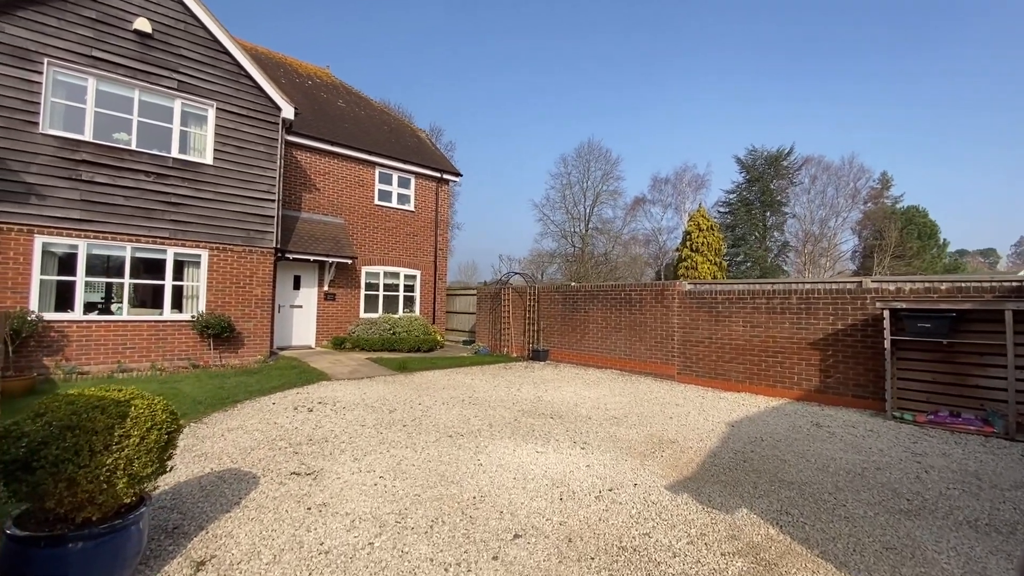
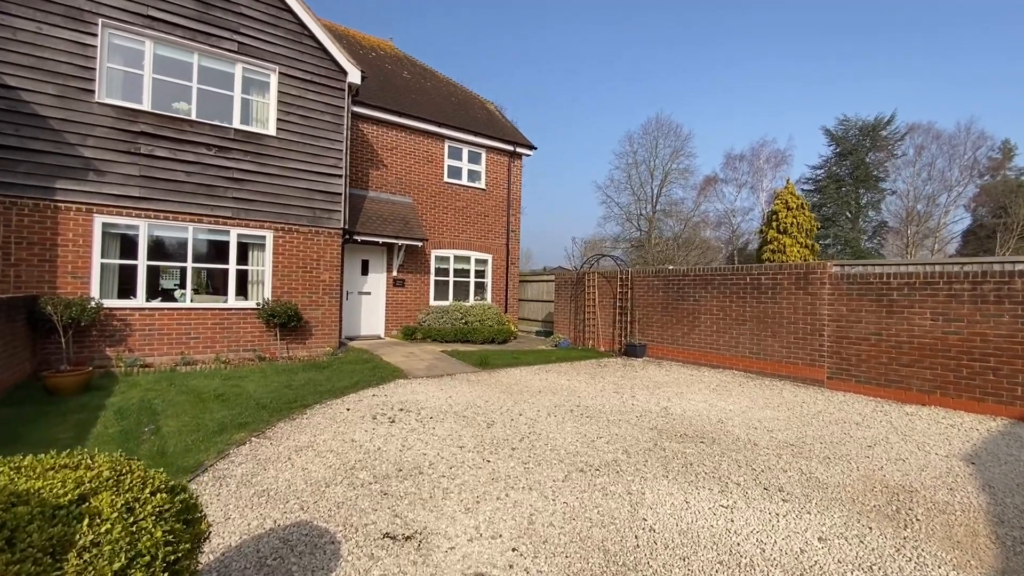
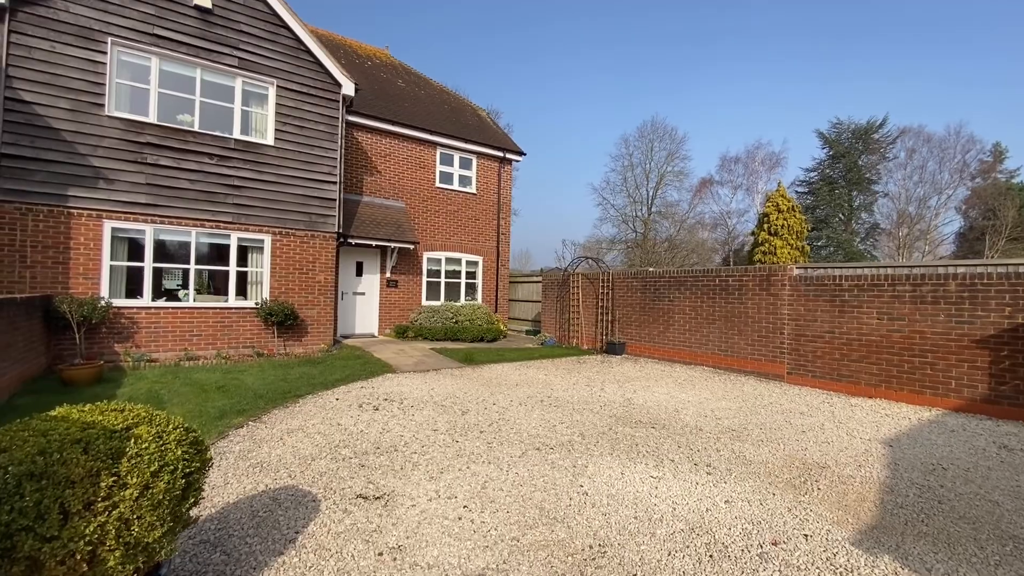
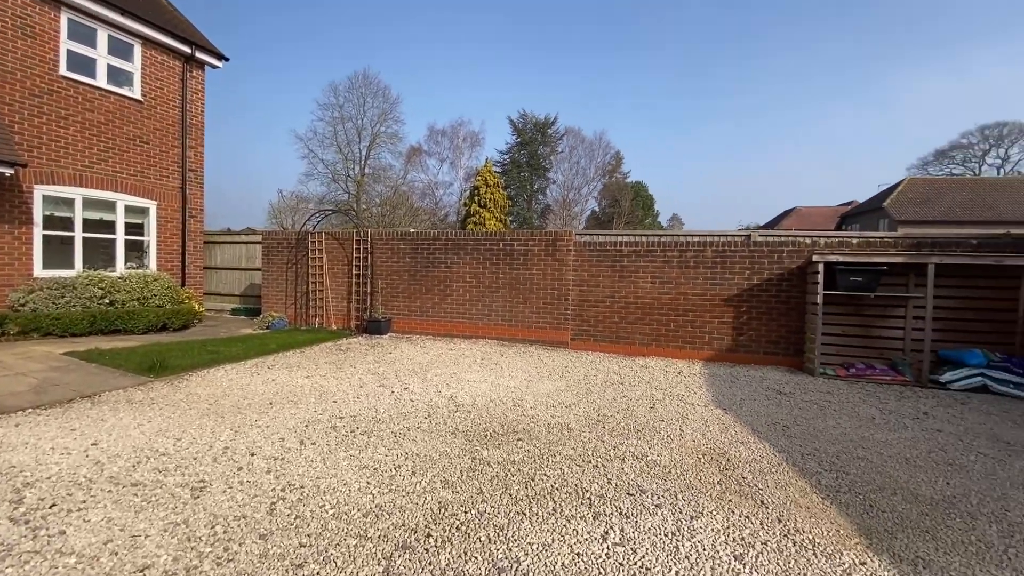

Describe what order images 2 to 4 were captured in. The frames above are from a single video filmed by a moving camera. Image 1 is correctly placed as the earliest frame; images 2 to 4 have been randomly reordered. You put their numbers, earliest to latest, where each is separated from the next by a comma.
3, 2, 4
